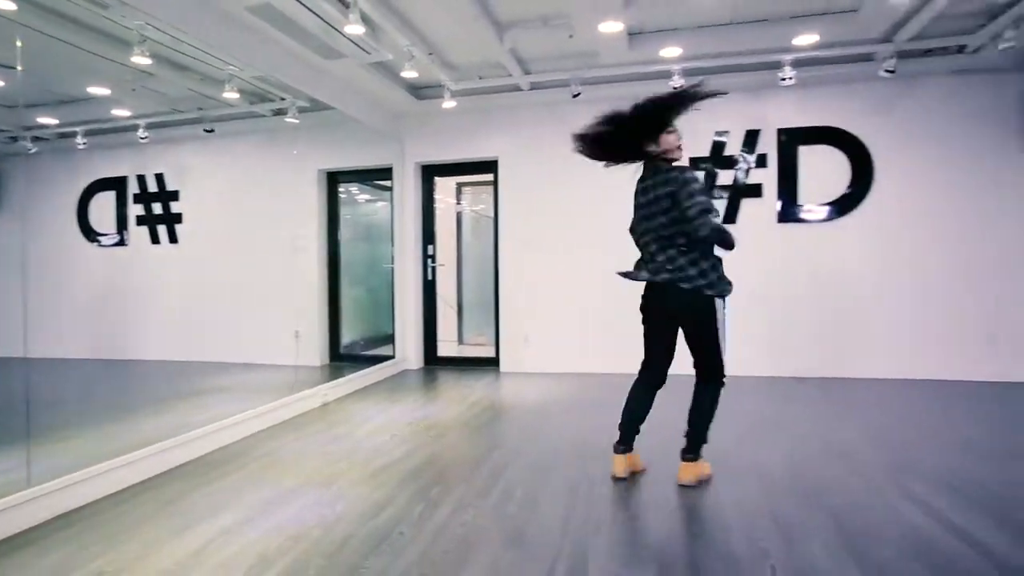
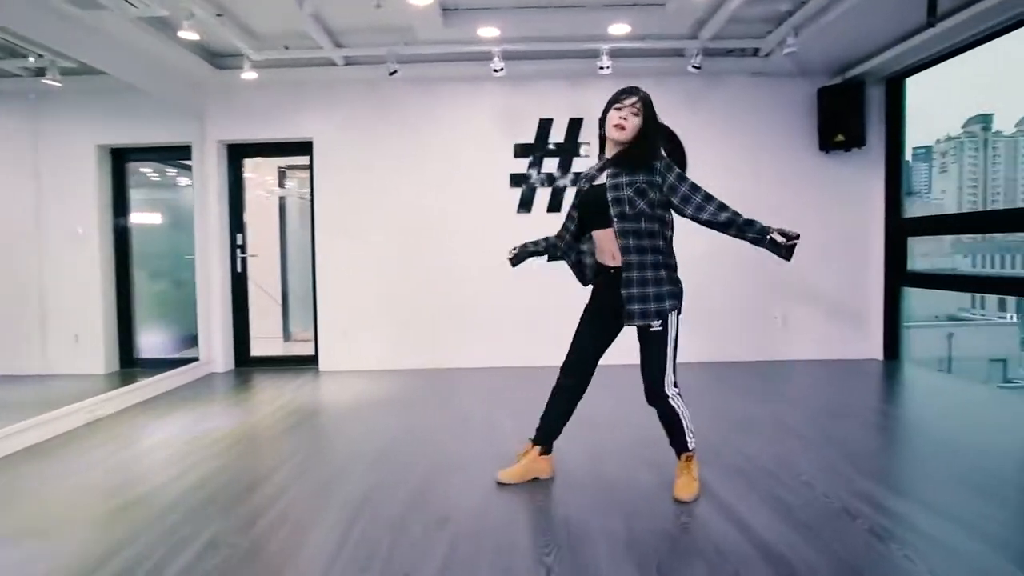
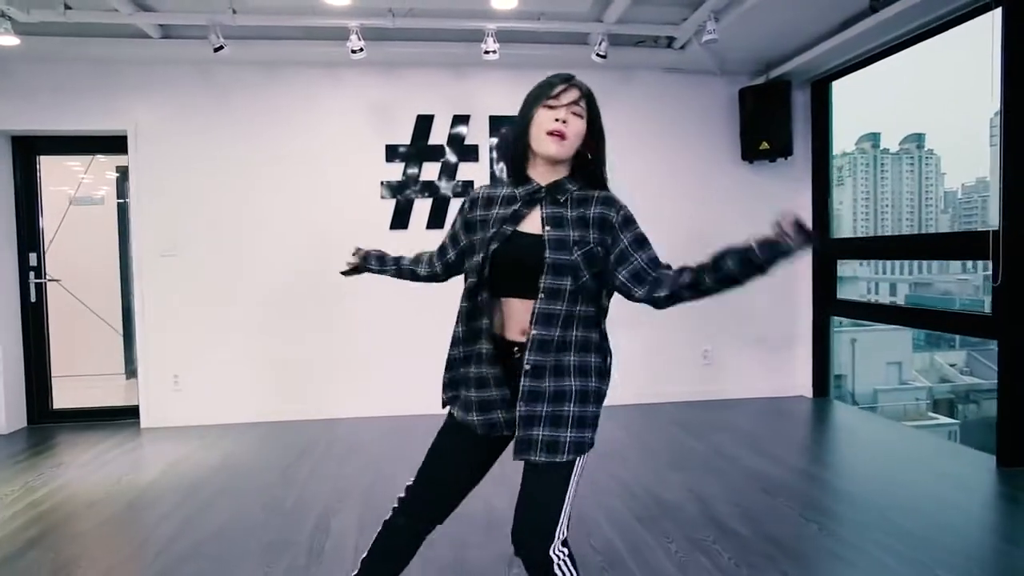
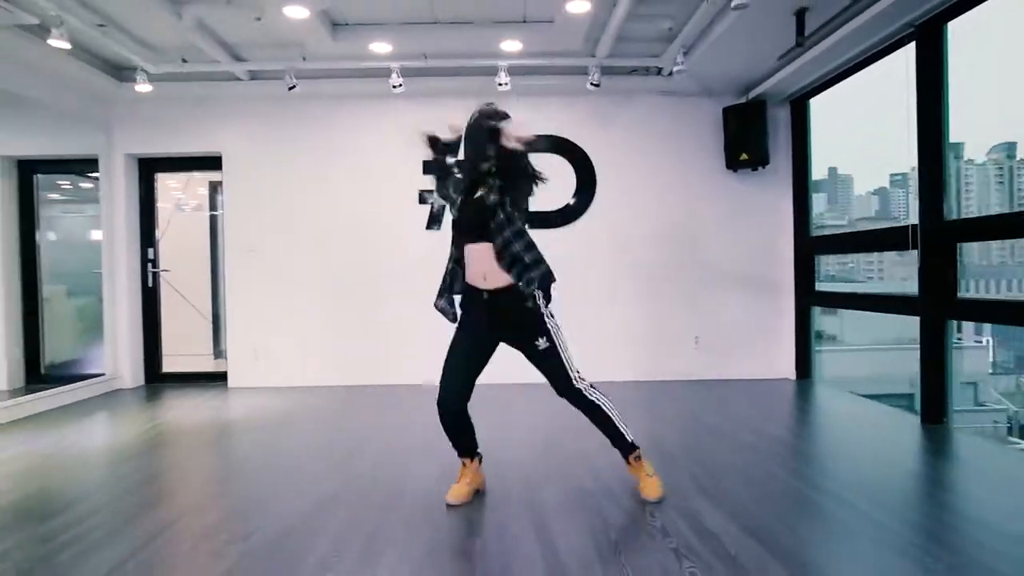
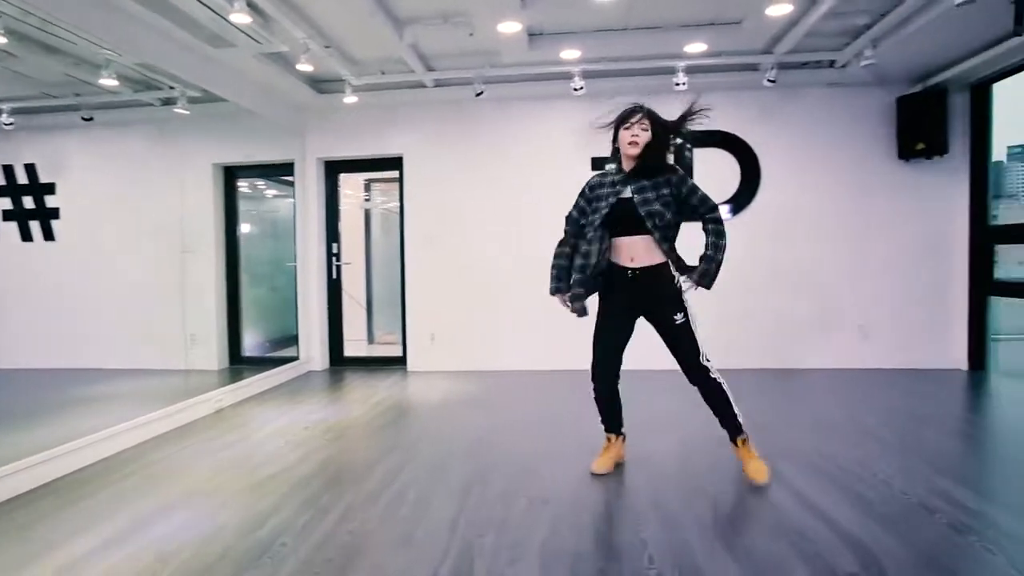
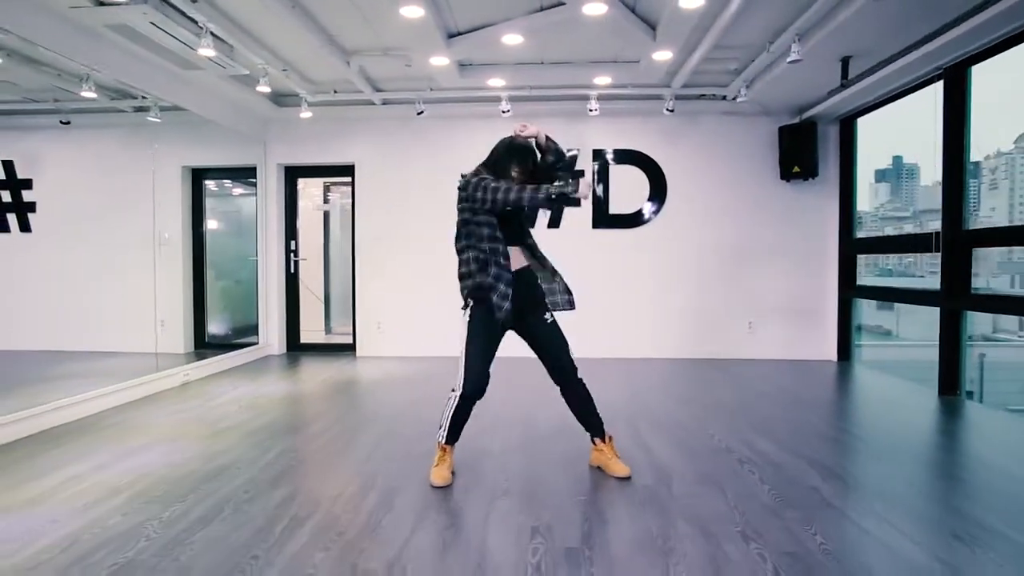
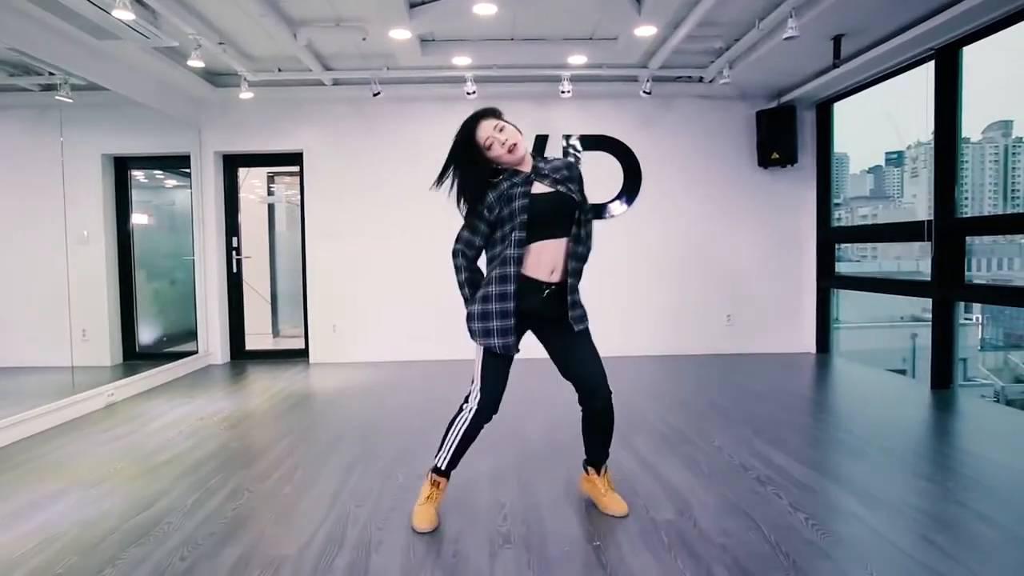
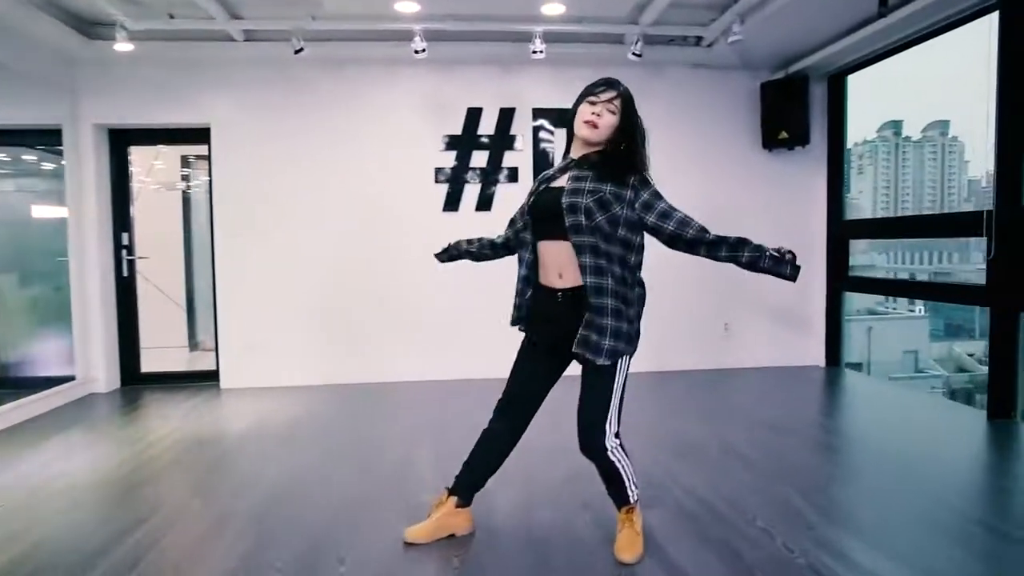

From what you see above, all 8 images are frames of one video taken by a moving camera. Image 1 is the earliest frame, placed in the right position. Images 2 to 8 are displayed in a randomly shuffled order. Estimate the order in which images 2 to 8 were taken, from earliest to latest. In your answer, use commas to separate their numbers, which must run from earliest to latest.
5, 2, 8, 3, 4, 6, 7
